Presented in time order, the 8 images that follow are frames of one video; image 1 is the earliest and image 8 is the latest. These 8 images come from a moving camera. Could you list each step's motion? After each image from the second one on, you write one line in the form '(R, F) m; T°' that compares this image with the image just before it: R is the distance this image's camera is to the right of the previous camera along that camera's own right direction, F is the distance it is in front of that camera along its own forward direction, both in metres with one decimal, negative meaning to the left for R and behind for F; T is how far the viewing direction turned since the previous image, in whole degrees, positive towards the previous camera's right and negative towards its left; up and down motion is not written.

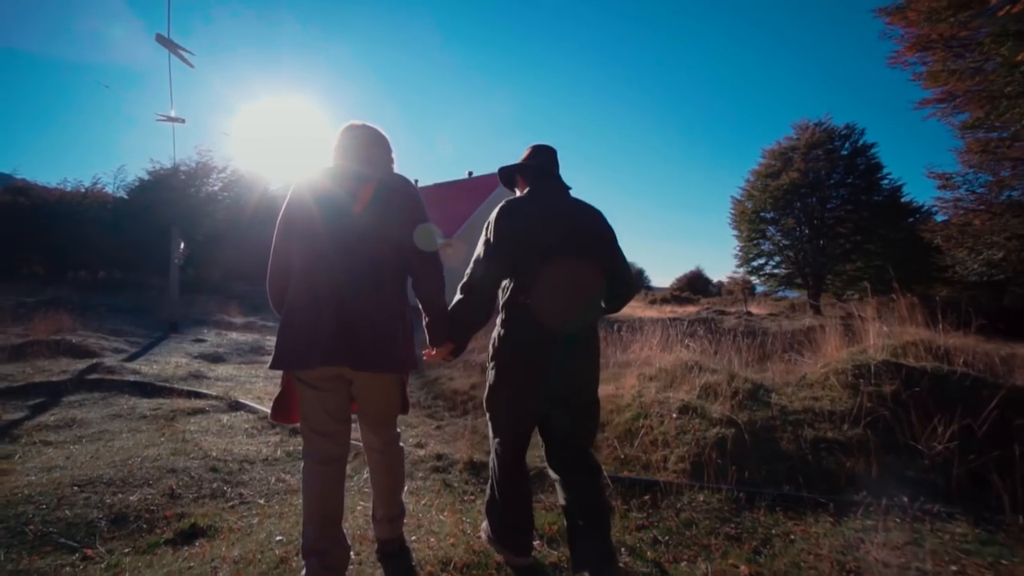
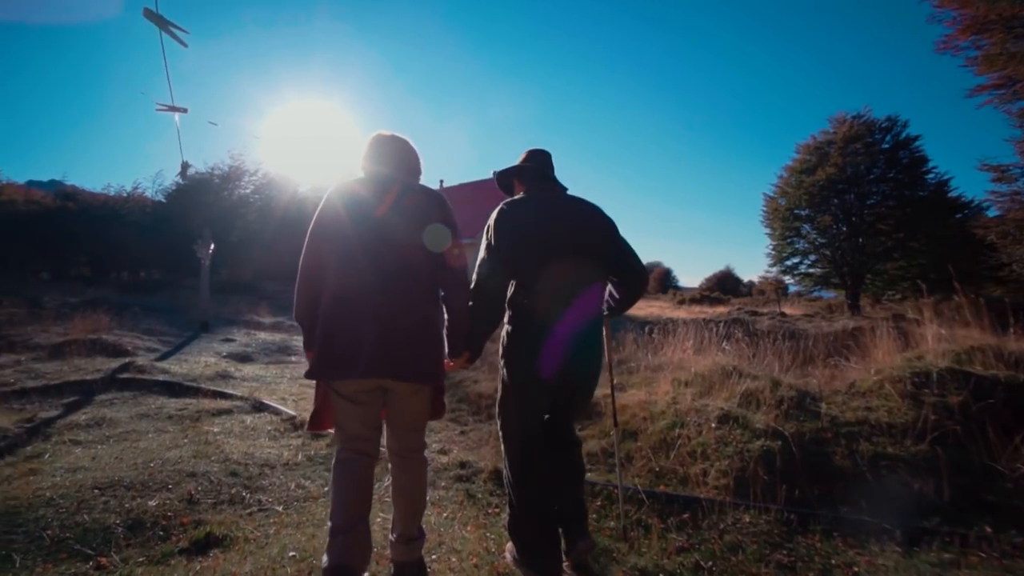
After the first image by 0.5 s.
(0.0, +0.2) m; -2°
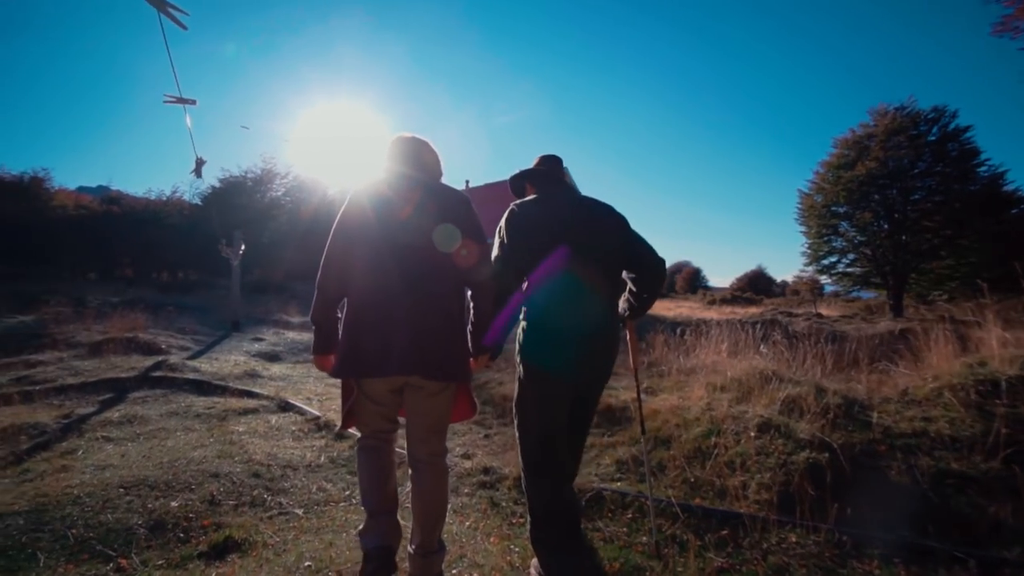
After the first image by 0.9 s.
(0.0, +0.2) m; -3°
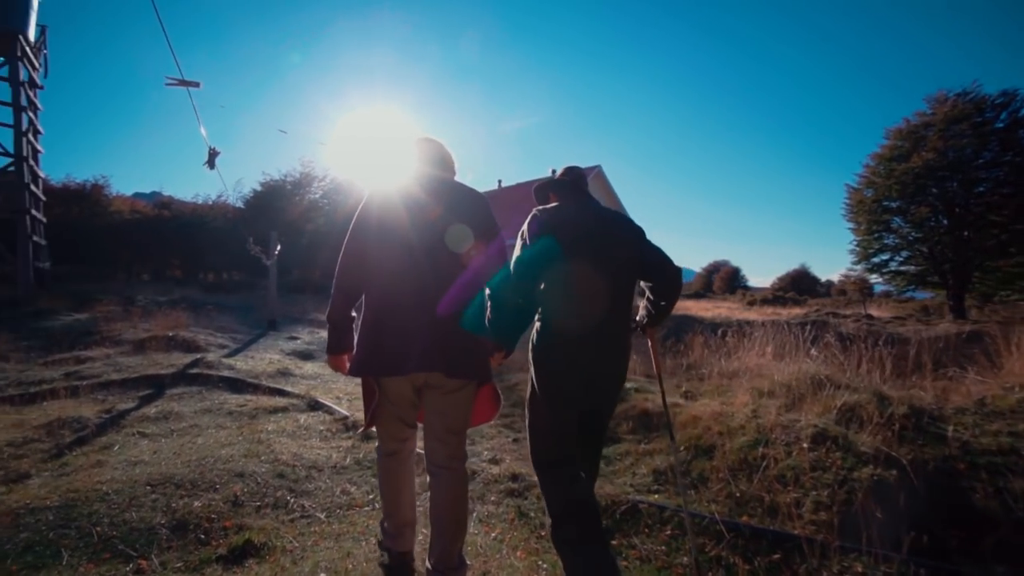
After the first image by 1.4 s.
(0.0, +0.2) m; -3°
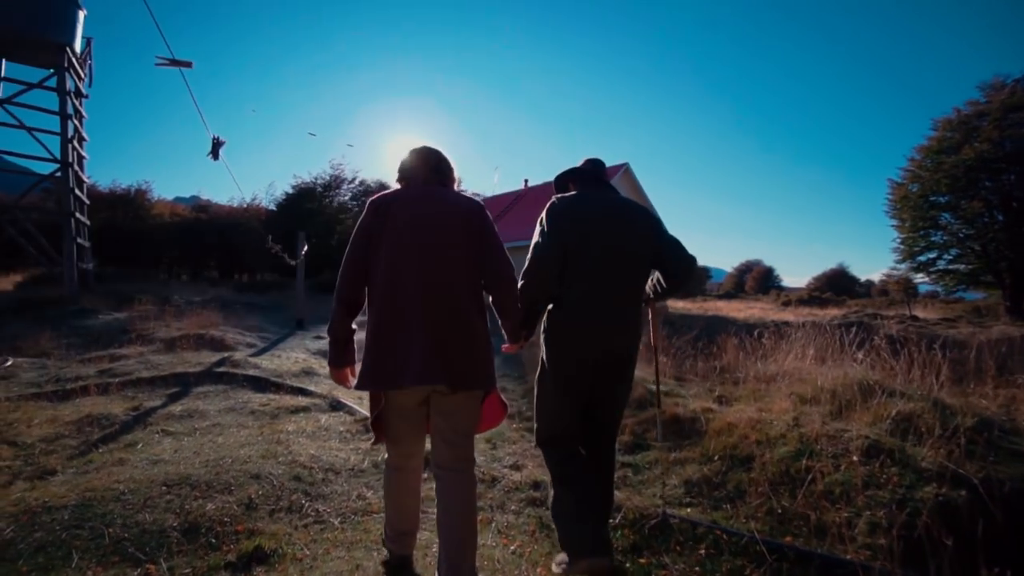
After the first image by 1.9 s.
(0.0, +0.2) m; -3°
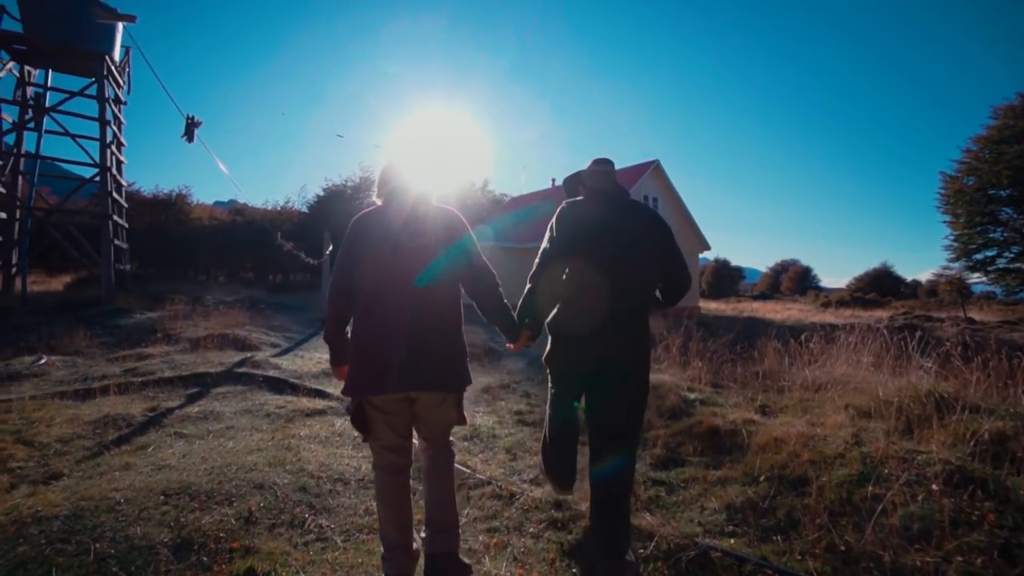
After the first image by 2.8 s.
(+0.1, +0.4) m; -3°
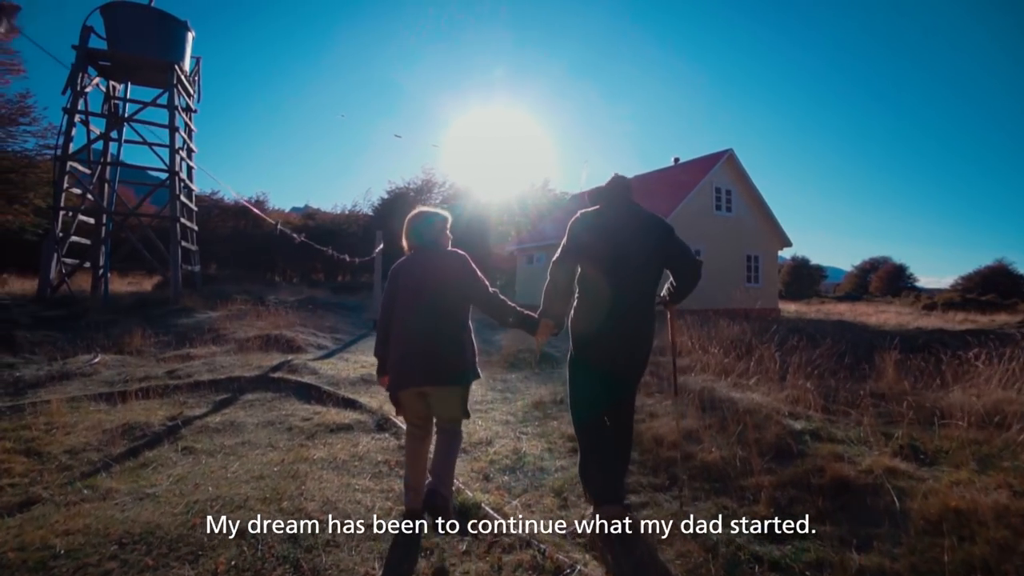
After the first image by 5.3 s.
(+0.1, +1.0) m; -6°
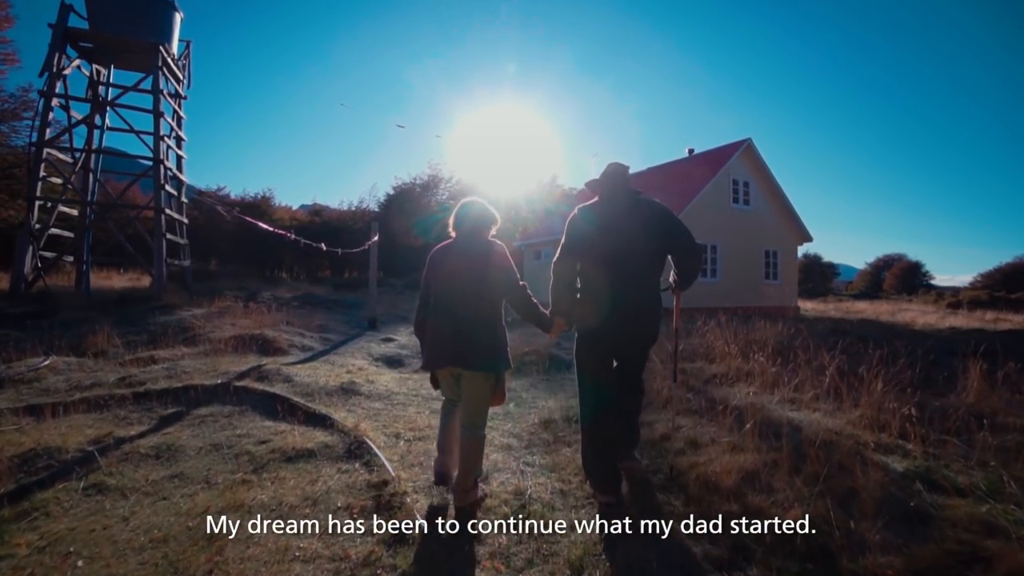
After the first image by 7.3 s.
(0.0, +1.2) m; 0°
